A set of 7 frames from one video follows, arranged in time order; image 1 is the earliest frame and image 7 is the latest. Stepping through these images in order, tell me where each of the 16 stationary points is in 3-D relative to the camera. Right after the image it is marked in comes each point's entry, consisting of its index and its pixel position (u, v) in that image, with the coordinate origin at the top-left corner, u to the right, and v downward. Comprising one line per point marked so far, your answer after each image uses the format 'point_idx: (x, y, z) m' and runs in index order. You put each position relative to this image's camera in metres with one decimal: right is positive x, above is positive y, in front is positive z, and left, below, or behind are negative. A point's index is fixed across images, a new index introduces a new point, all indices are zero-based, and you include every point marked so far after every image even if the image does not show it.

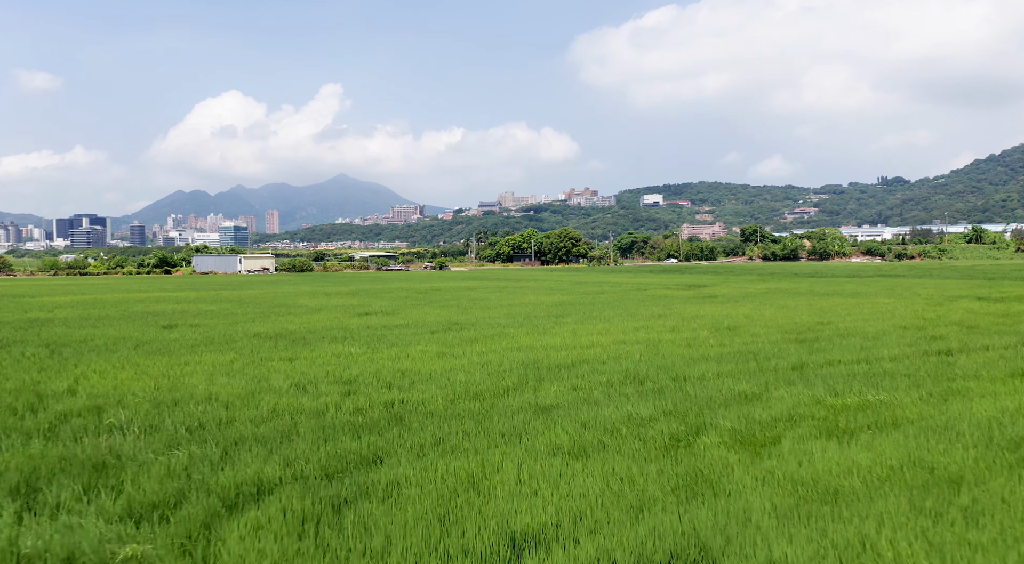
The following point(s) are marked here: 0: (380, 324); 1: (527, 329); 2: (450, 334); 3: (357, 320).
0: (-2.7, -0.9, +15.9) m
1: (+0.3, -0.9, +14.8) m
2: (-1.1, -0.9, +14.0) m
3: (-3.4, -0.8, +17.2) m
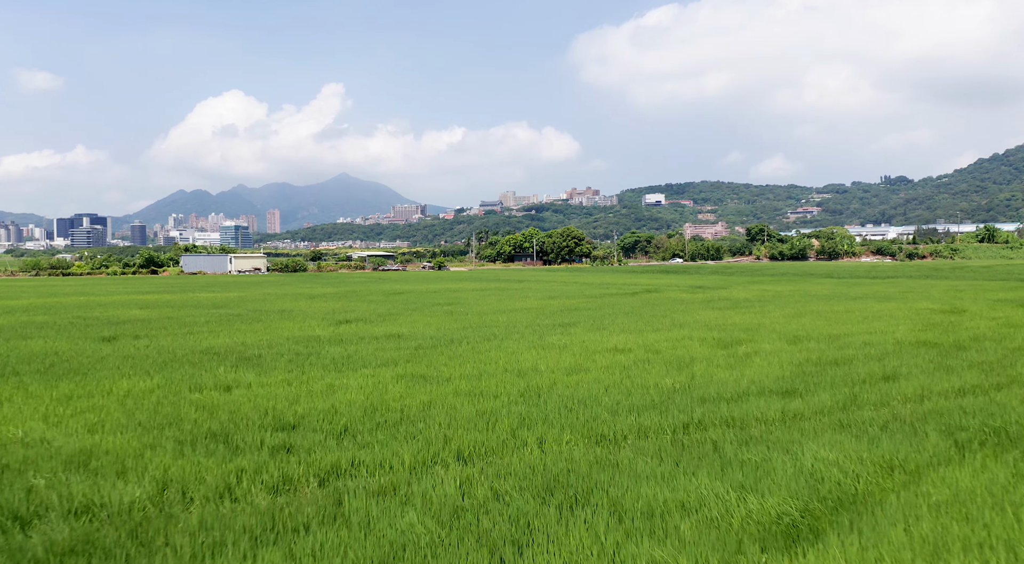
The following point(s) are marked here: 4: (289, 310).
0: (-2.7, -1.0, +13.5) m
1: (+0.3, -1.0, +12.4) m
2: (-1.1, -1.0, +11.6) m
3: (-3.4, -0.9, +14.8) m
4: (-5.6, -0.7, +19.9) m
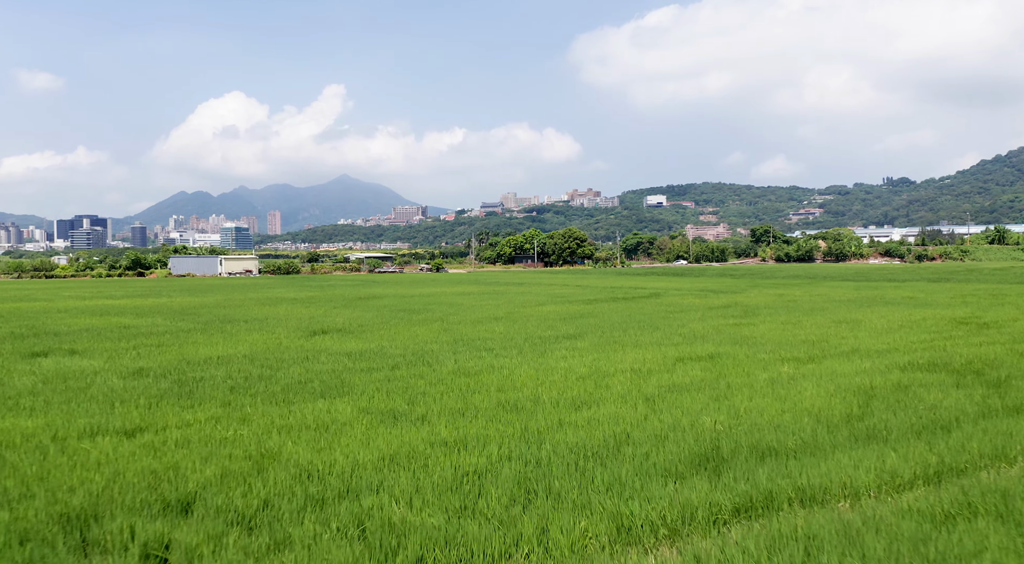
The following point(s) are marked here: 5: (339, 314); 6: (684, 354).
0: (-2.7, -1.1, +11.5) m
1: (+0.2, -1.1, +10.4) m
2: (-1.2, -1.1, +9.5) m
3: (-3.4, -1.0, +12.7) m
4: (-5.6, -0.8, +17.9) m
5: (-4.1, -0.8, +18.4) m
6: (+2.6, -1.1, +12.0) m
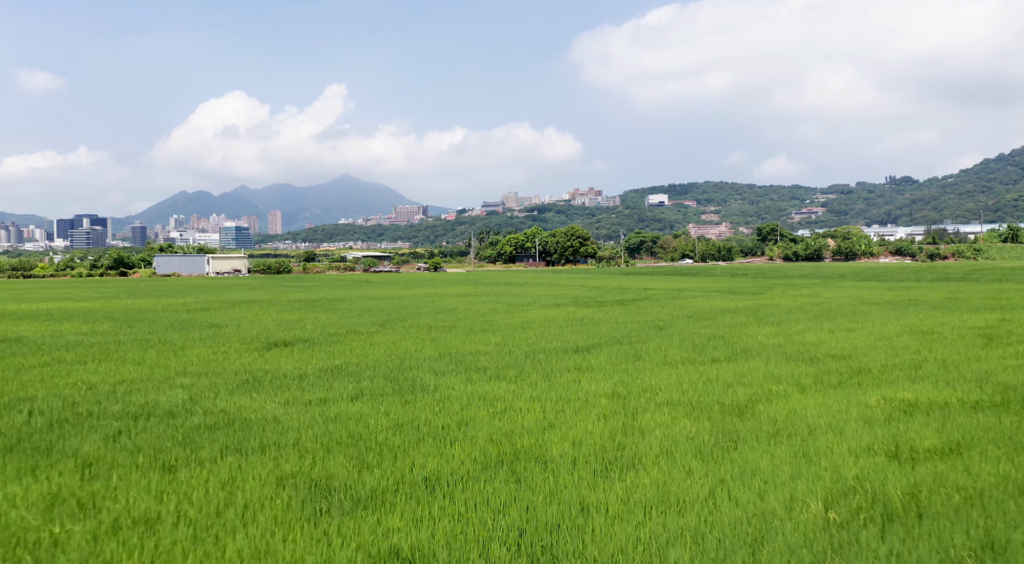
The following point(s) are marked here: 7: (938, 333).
0: (-2.8, -1.1, +8.9) m
1: (+0.2, -1.1, +7.8) m
2: (-1.2, -1.1, +7.0) m
3: (-3.4, -1.0, +10.2) m
4: (-5.6, -0.9, +15.3) m
5: (-4.1, -0.8, +15.9) m
6: (+2.6, -1.1, +9.5) m
7: (+7.9, -1.0, +14.7) m
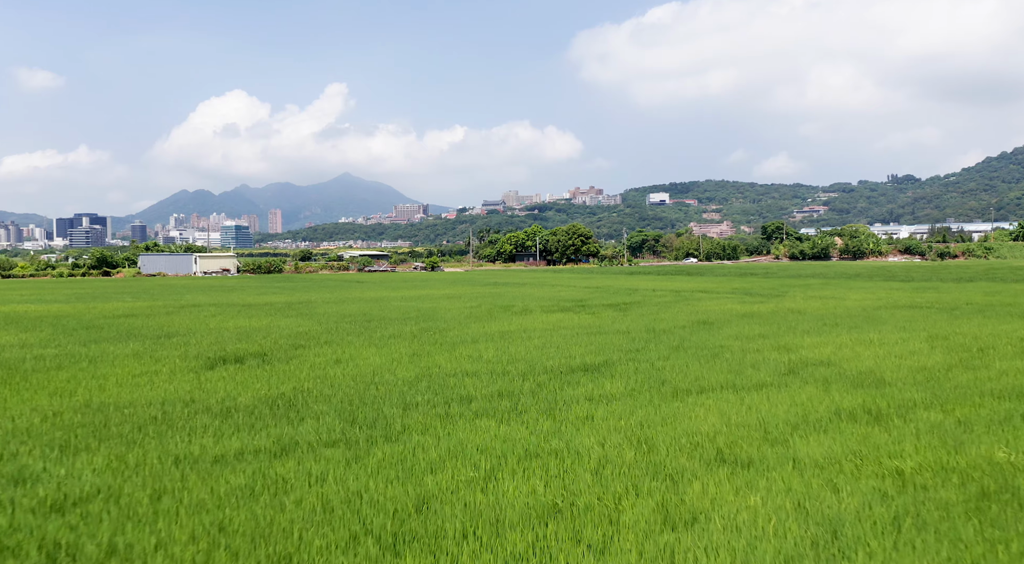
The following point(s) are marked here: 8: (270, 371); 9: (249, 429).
0: (-2.8, -1.1, +6.8) m
1: (+0.1, -1.1, +5.7) m
2: (-1.3, -1.2, +4.9) m
3: (-3.5, -1.1, +8.1) m
4: (-5.7, -0.9, +13.2) m
5: (-4.1, -0.9, +13.8) m
6: (+2.5, -1.2, +7.3) m
7: (+7.9, -1.0, +12.6) m
8: (-2.9, -1.1, +9.5) m
9: (-2.1, -1.2, +6.1) m
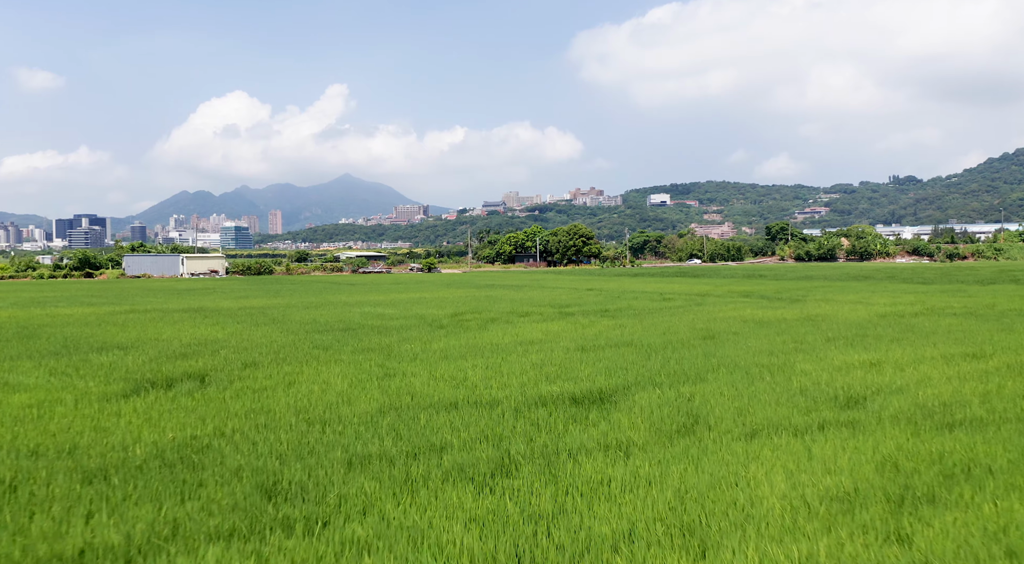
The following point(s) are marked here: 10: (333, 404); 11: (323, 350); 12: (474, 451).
0: (-2.9, -1.2, +4.9) m
1: (0.0, -1.2, +3.8) m
2: (-1.4, -1.3, +3.0) m
3: (-3.6, -1.2, +6.2) m
4: (-5.8, -1.0, +11.3) m
5: (-4.2, -0.9, +11.9) m
6: (+2.5, -1.2, +5.4) m
7: (+7.8, -1.1, +10.6) m
8: (-3.0, -1.1, +7.6) m
9: (-2.2, -1.2, +4.2) m
10: (-1.7, -1.1, +7.3) m
11: (-2.6, -0.9, +11.0) m
12: (-0.3, -1.2, +5.4) m
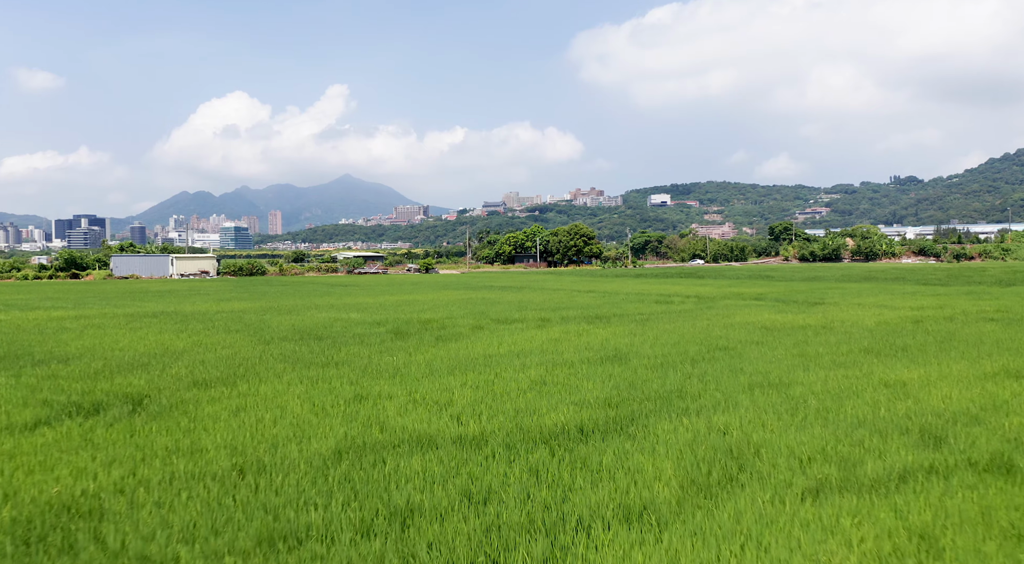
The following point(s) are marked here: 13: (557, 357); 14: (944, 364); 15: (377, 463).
0: (-3.0, -1.2, +3.4) m
1: (0.0, -1.3, +2.3) m
2: (-1.4, -1.3, +1.5) m
3: (-3.6, -1.2, +4.7) m
4: (-5.8, -1.0, +9.9) m
5: (-4.3, -1.0, +10.4) m
6: (+2.4, -1.3, +4.0) m
7: (+7.7, -1.2, +9.2) m
8: (-3.1, -1.2, +6.2) m
9: (-2.2, -1.3, +2.8) m
10: (-1.7, -1.2, +5.8) m
11: (-2.7, -1.0, +9.5) m
12: (-0.3, -1.2, +3.9) m
13: (+0.6, -0.9, +10.0) m
14: (+5.5, -1.1, +9.9) m
15: (-0.9, -1.2, +5.1) m
